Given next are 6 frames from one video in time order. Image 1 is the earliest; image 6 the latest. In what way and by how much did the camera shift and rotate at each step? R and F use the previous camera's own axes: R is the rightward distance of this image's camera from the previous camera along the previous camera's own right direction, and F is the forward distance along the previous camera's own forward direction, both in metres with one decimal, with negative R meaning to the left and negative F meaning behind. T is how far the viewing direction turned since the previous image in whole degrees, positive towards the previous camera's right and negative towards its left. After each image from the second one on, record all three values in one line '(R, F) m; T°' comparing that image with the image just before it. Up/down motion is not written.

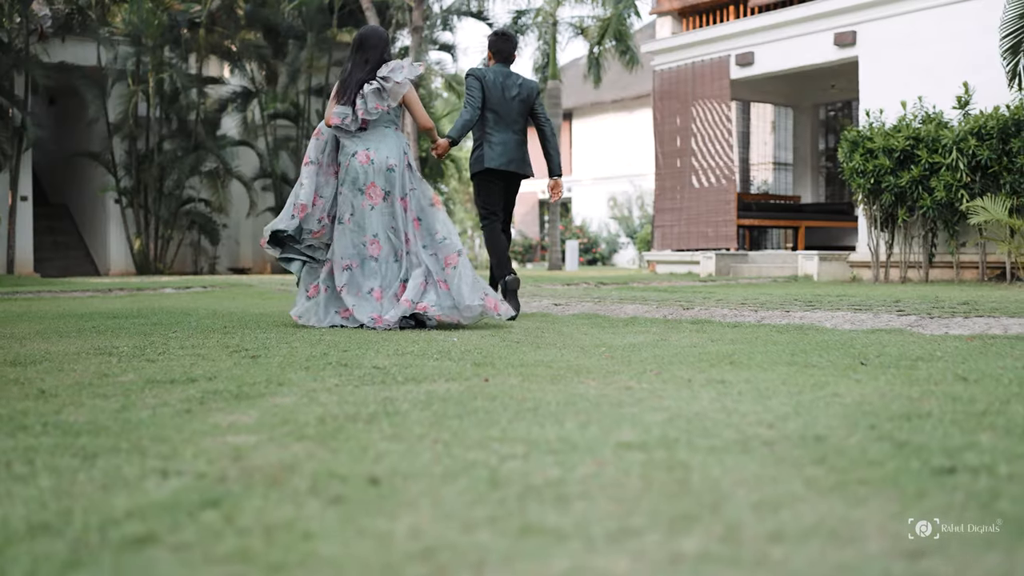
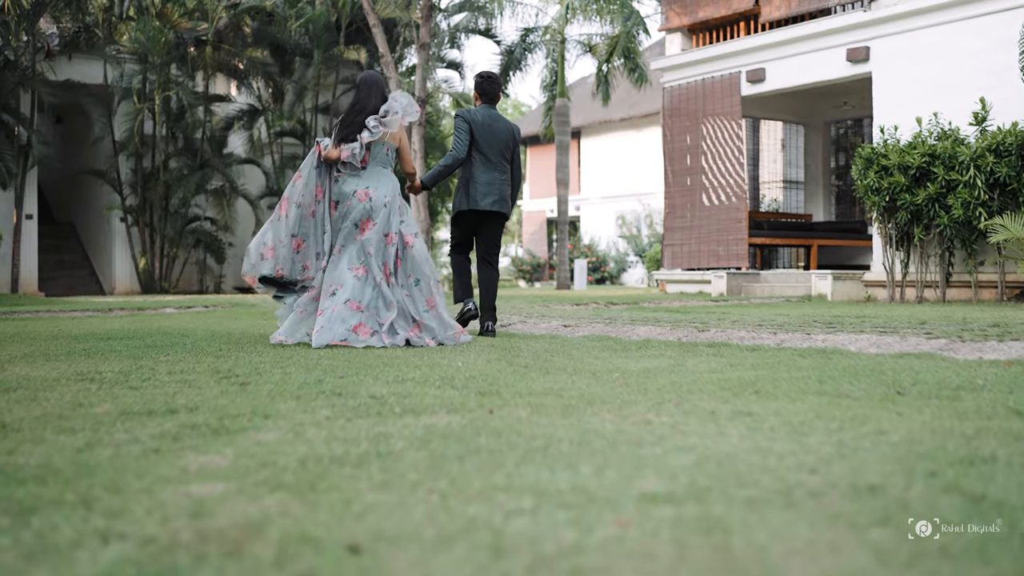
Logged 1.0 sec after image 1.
(0.0, +0.2) m; 0°
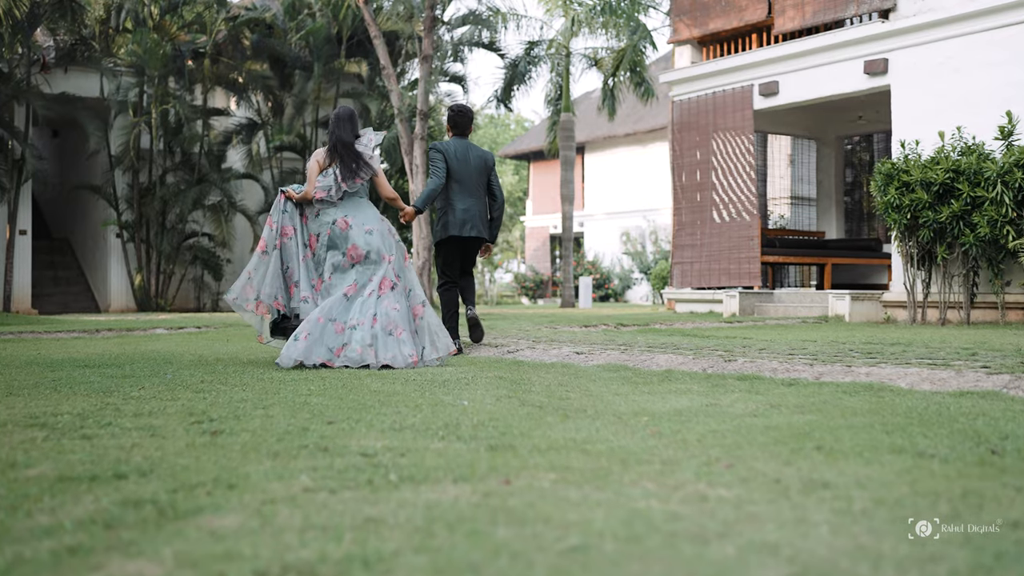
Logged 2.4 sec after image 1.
(0.0, +0.5) m; 0°
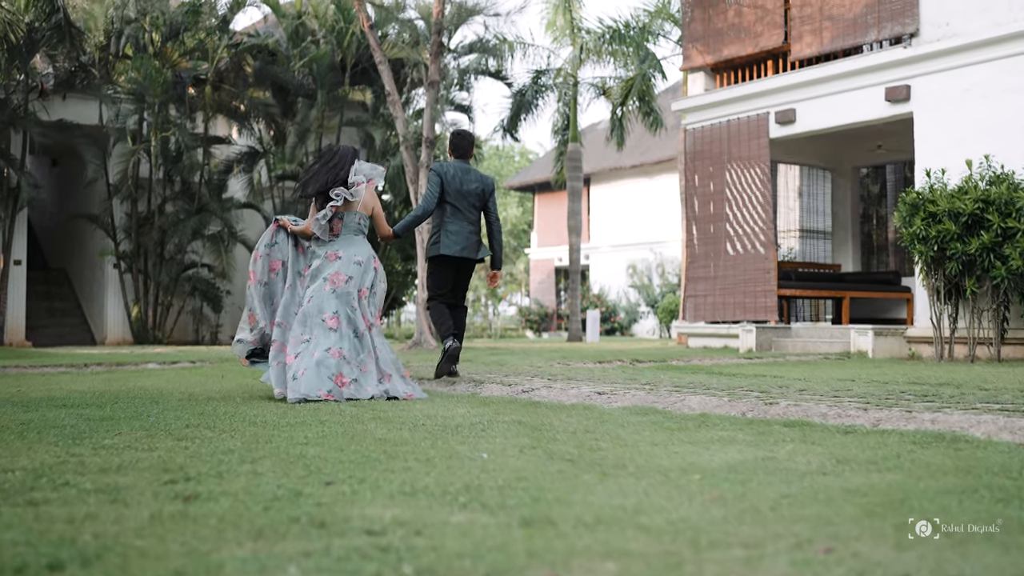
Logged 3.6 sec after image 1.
(-0.1, +0.5) m; 0°
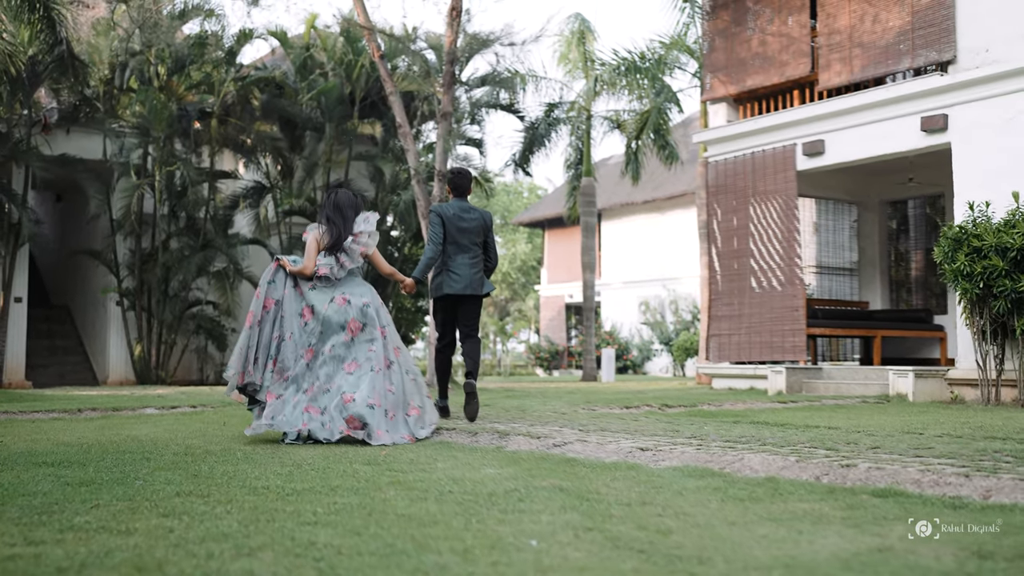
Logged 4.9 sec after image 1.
(-0.1, +0.6) m; 0°
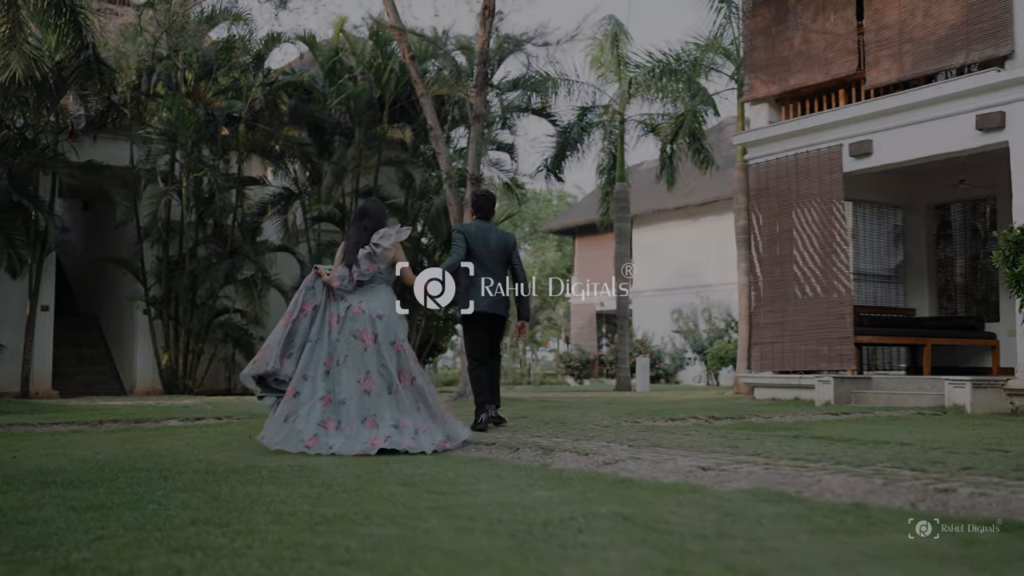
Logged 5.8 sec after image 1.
(-0.1, +0.4) m; -1°
